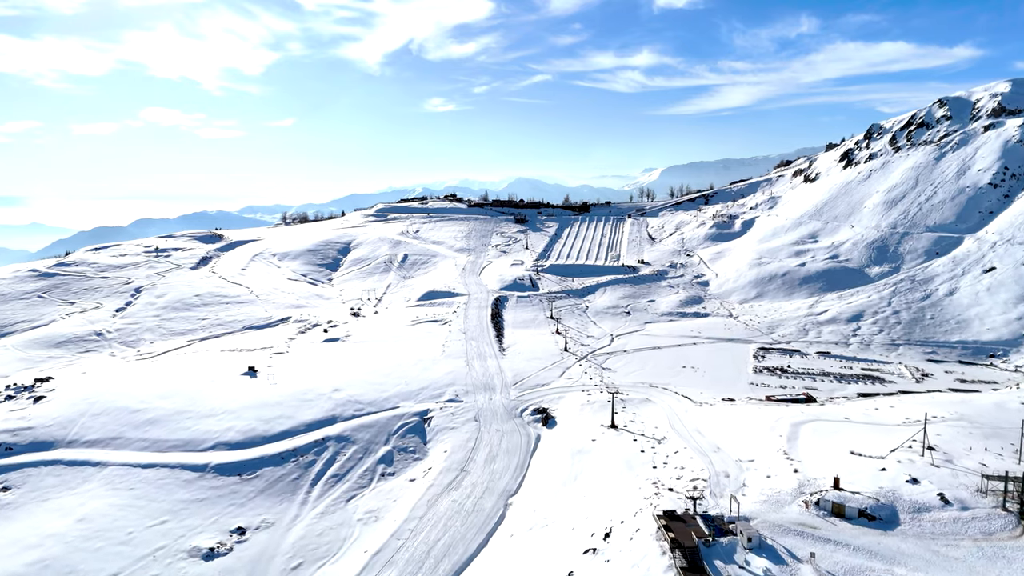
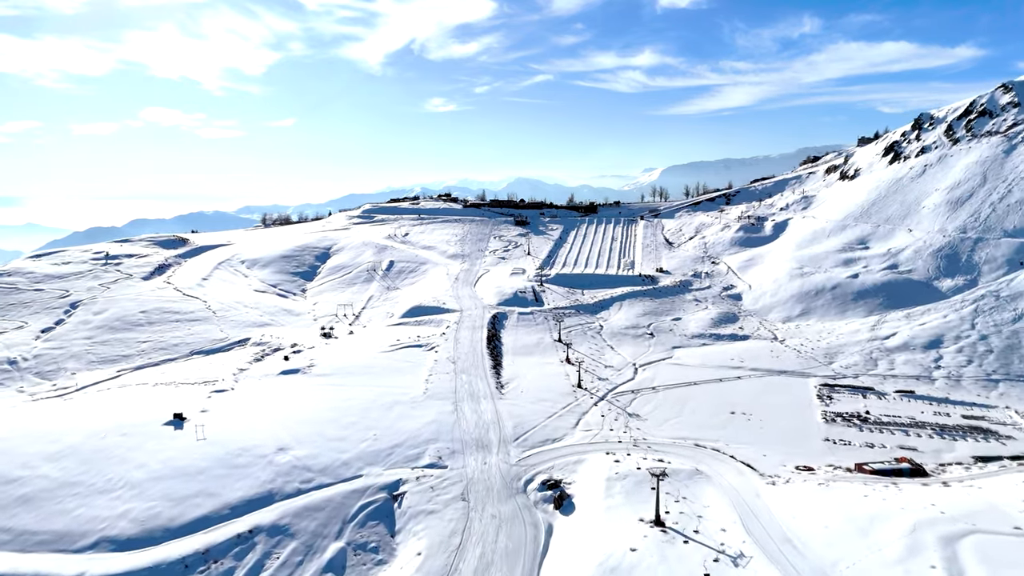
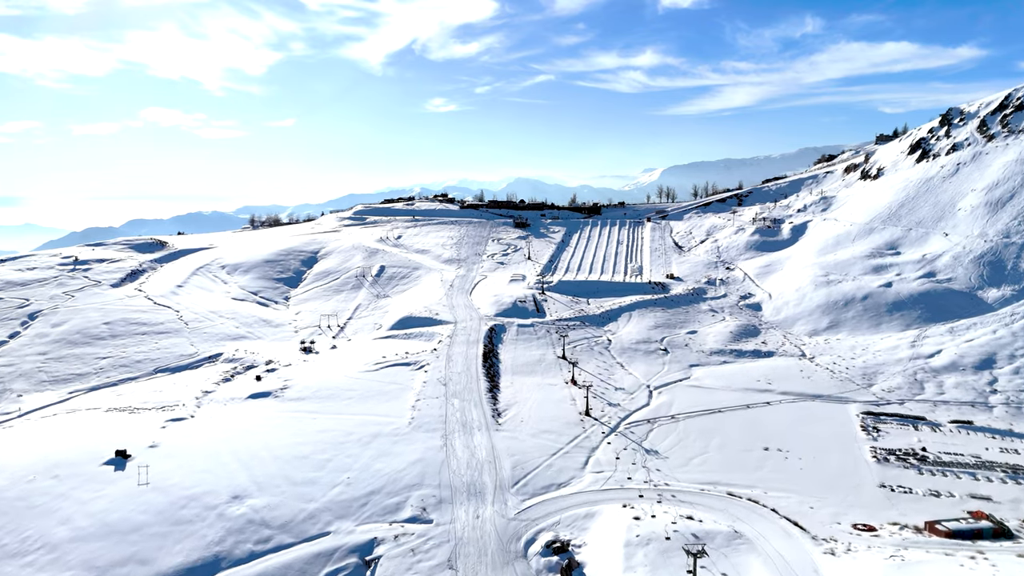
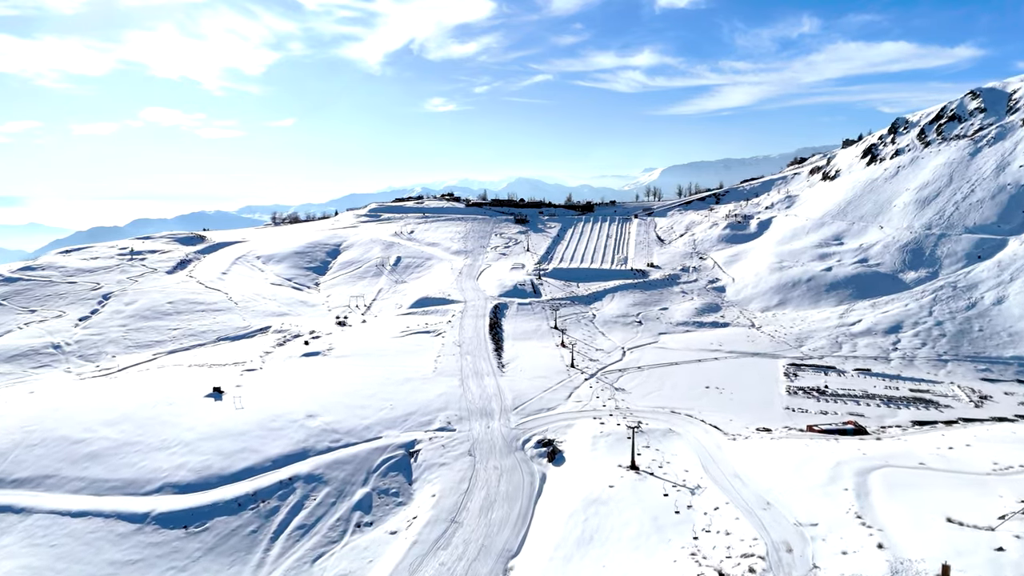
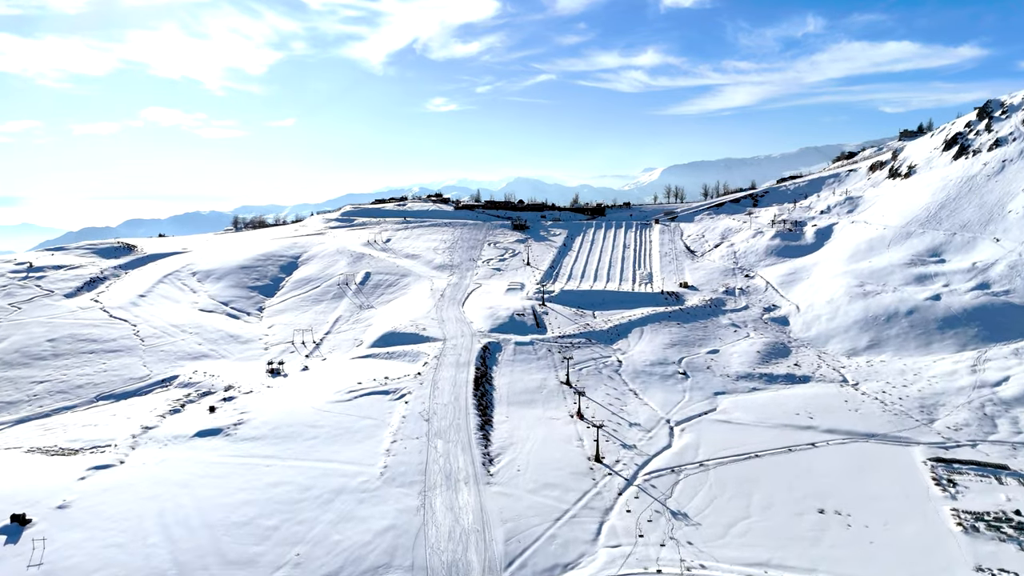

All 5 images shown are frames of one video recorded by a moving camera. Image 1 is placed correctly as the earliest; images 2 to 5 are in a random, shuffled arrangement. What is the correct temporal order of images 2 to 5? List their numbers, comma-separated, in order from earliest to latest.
4, 2, 3, 5
